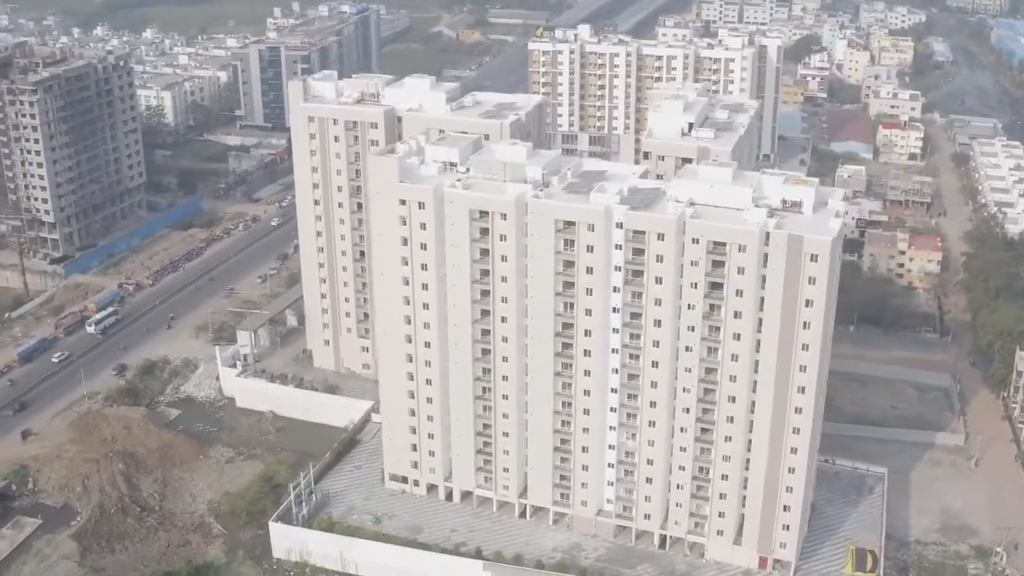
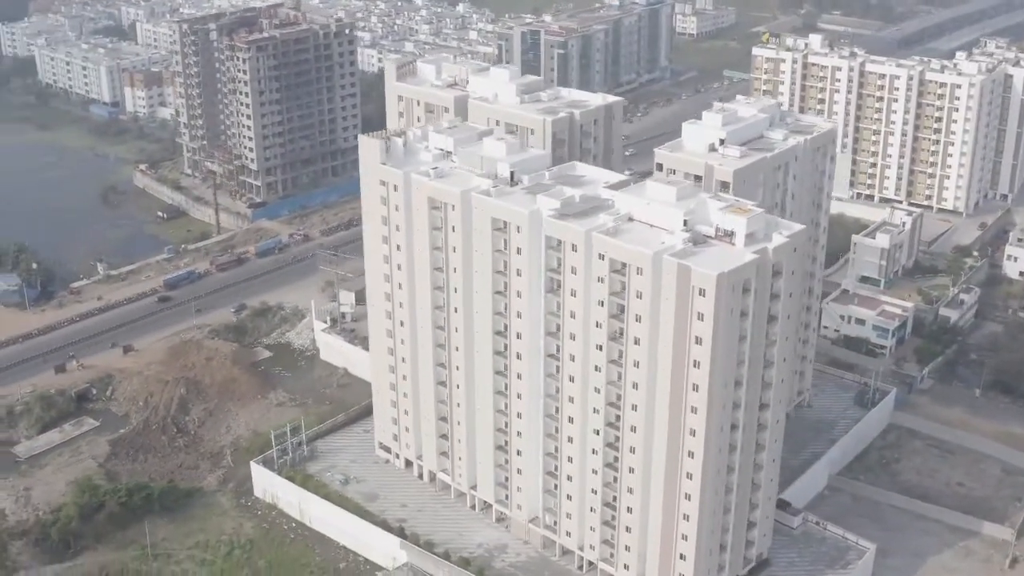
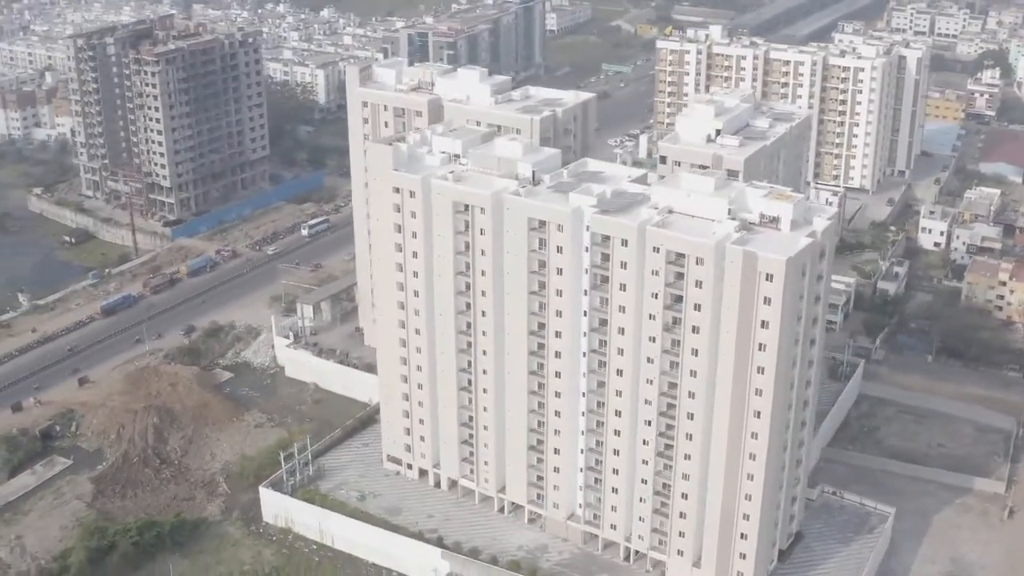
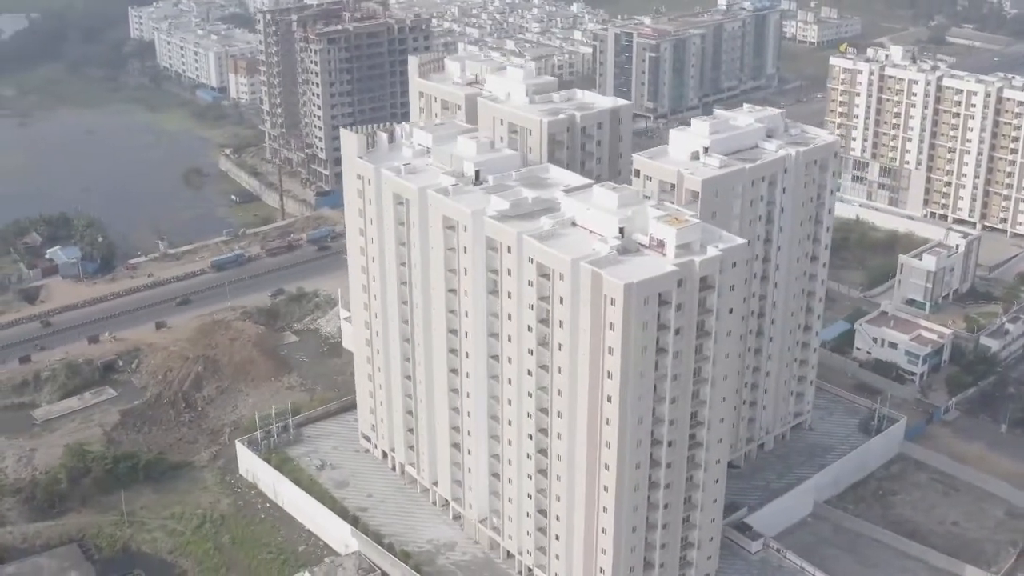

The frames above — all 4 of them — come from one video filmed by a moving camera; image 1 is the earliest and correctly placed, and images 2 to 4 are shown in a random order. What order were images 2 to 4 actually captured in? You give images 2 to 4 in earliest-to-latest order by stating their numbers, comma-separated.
3, 2, 4
